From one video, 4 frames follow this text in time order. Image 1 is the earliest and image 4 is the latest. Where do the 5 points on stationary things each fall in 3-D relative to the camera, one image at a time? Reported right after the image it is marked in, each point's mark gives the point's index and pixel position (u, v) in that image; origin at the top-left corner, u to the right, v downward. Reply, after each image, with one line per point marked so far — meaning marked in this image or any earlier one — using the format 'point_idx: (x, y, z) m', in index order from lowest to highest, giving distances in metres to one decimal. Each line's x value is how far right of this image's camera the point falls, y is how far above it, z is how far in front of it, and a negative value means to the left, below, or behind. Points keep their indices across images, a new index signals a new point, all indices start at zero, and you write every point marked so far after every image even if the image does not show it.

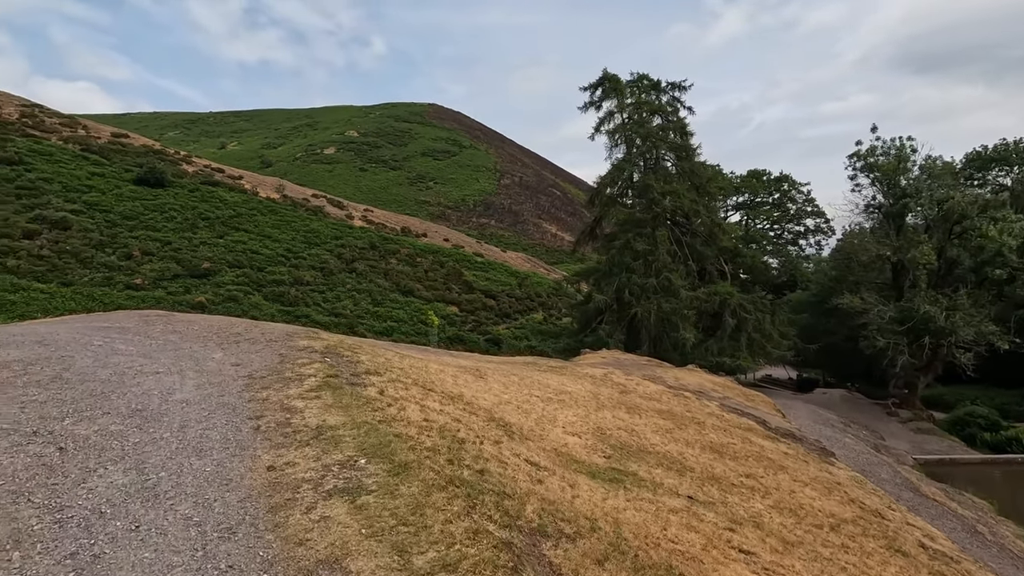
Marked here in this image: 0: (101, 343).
0: (-6.9, -0.9, +9.0) m
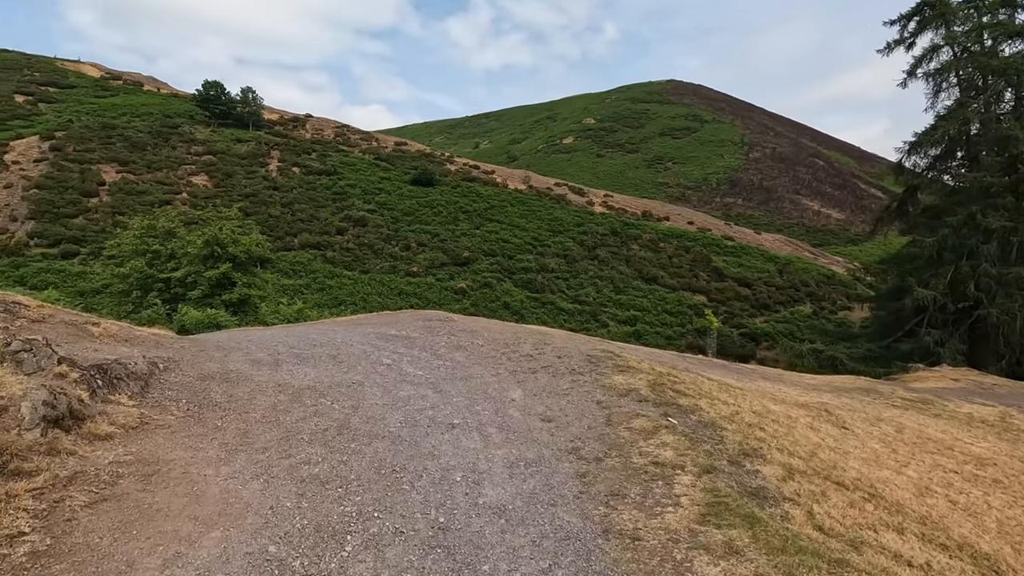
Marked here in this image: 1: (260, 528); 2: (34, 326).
0: (-1.8, -1.1, +7.8) m
1: (-1.6, -1.5, +3.4) m
2: (-5.9, -0.5, +6.6) m
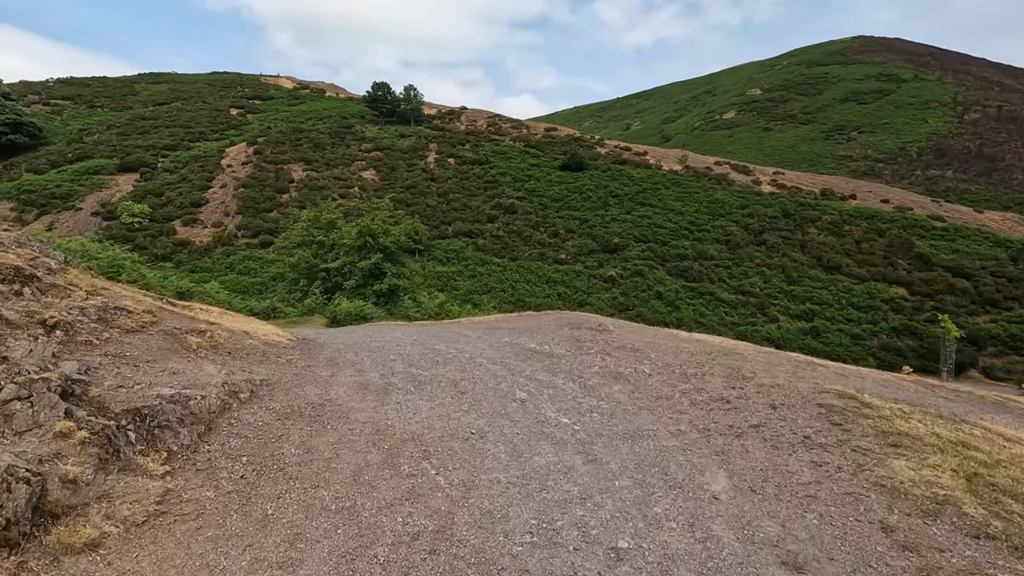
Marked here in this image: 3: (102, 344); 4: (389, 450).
0: (+0.1, -1.2, +5.8) m
1: (-0.9, -1.7, +1.6) m
2: (-4.1, -0.5, +5.7) m
3: (-4.1, -0.6, +5.4) m
4: (-1.0, -1.4, +4.5) m
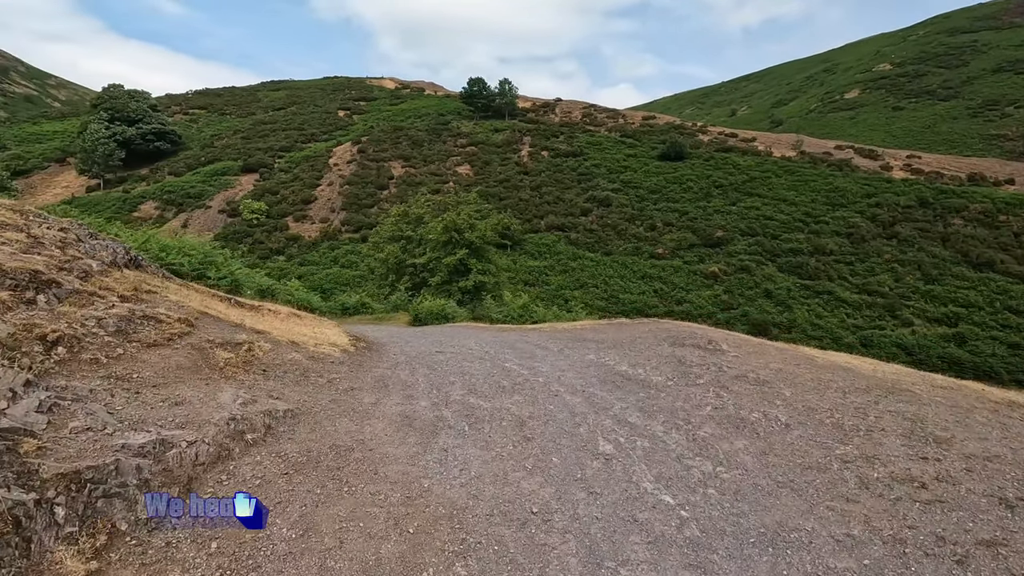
0: (+0.8, -1.3, +4.3) m
1: (-1.0, -1.9, +0.3) m
2: (-3.4, -0.6, +4.9) m
3: (-3.5, -0.6, +4.6) m
4: (-0.6, -1.5, +3.2) m
